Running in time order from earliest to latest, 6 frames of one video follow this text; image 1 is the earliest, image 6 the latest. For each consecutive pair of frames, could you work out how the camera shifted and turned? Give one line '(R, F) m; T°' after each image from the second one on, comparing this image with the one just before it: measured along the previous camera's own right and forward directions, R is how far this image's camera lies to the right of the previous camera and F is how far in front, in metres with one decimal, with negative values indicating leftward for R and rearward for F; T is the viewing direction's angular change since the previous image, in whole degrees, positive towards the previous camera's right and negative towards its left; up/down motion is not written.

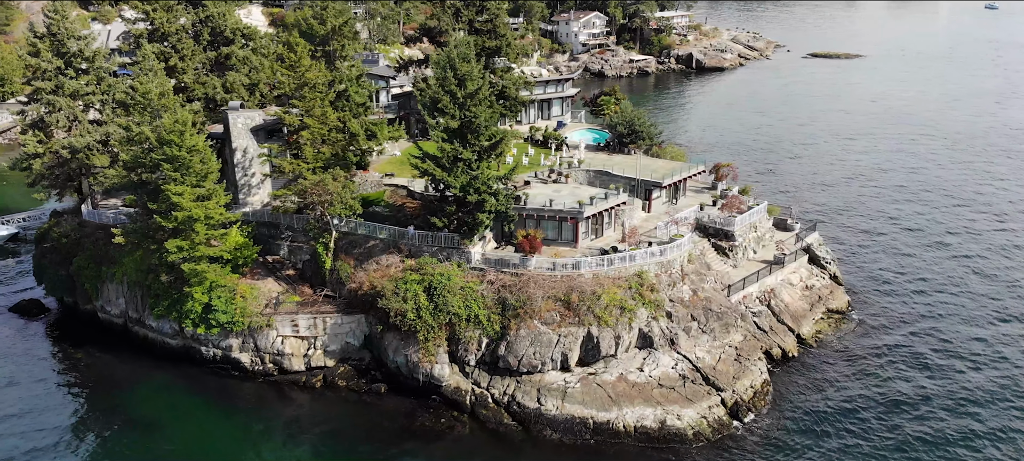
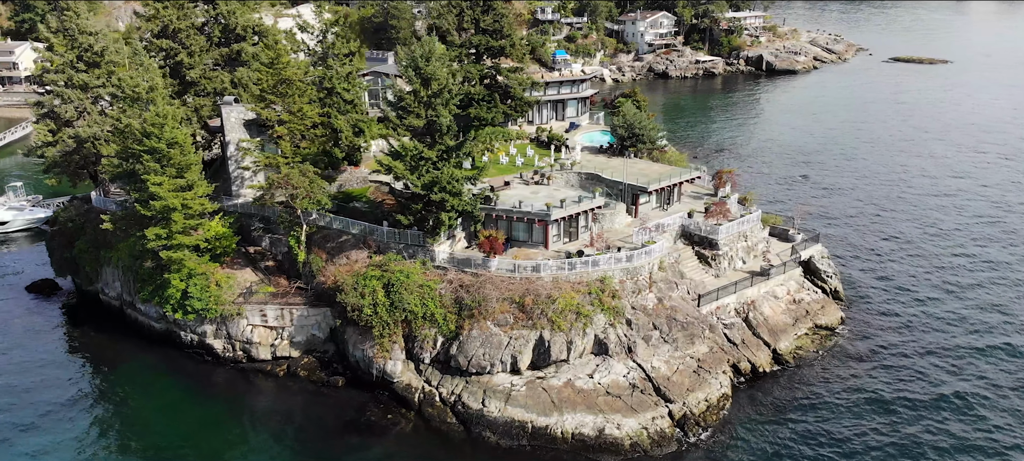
(+6.2, +0.5) m; -6°
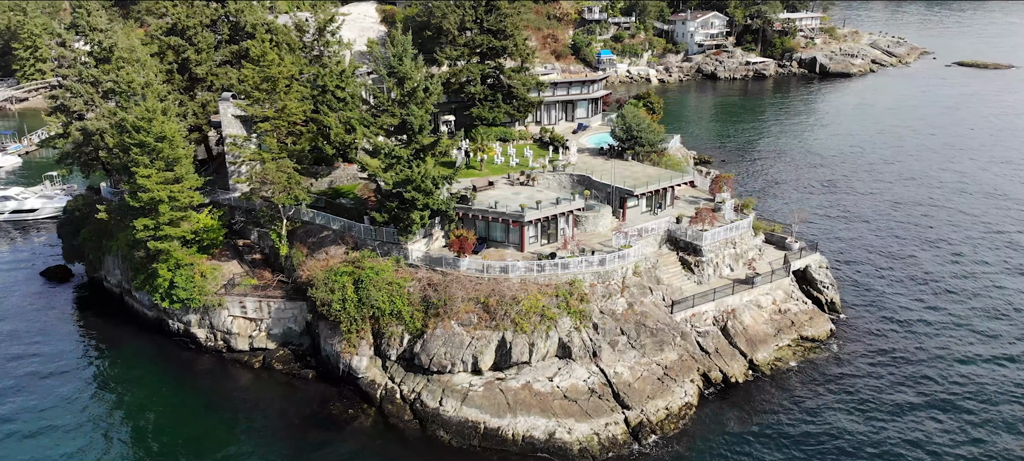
(+4.7, +0.2) m; -4°
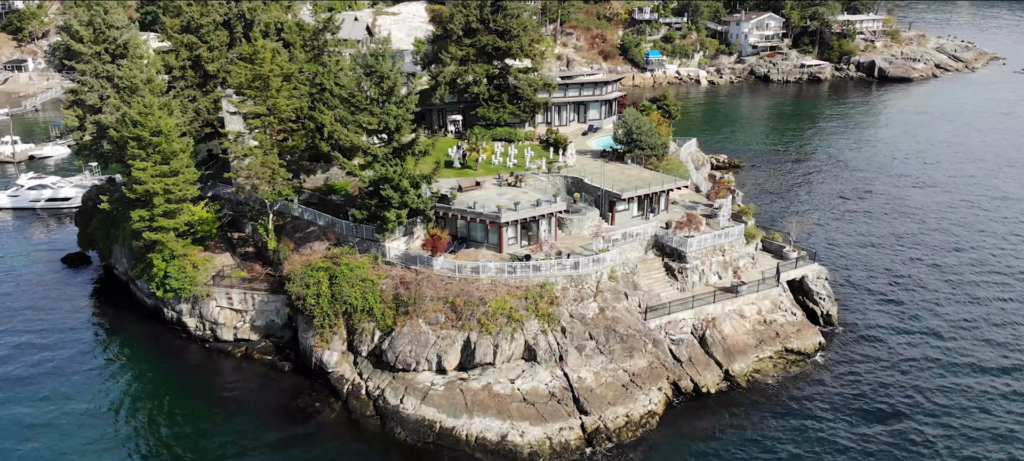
(+4.6, +0.2) m; -4°
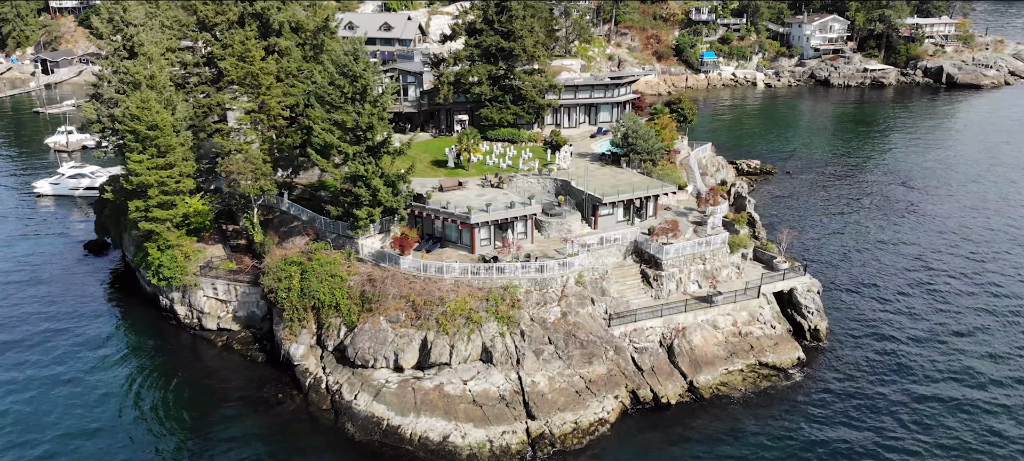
(+5.4, +0.2) m; -5°
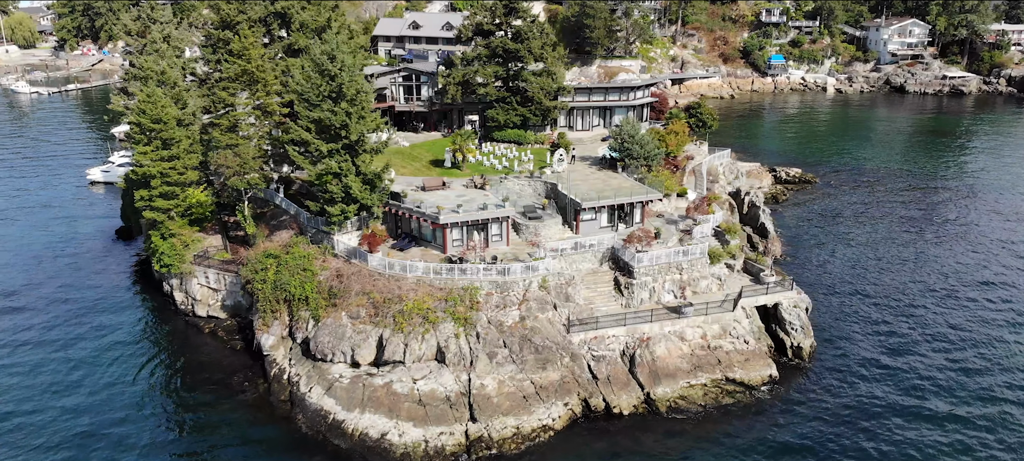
(+6.1, +0.3) m; -6°
